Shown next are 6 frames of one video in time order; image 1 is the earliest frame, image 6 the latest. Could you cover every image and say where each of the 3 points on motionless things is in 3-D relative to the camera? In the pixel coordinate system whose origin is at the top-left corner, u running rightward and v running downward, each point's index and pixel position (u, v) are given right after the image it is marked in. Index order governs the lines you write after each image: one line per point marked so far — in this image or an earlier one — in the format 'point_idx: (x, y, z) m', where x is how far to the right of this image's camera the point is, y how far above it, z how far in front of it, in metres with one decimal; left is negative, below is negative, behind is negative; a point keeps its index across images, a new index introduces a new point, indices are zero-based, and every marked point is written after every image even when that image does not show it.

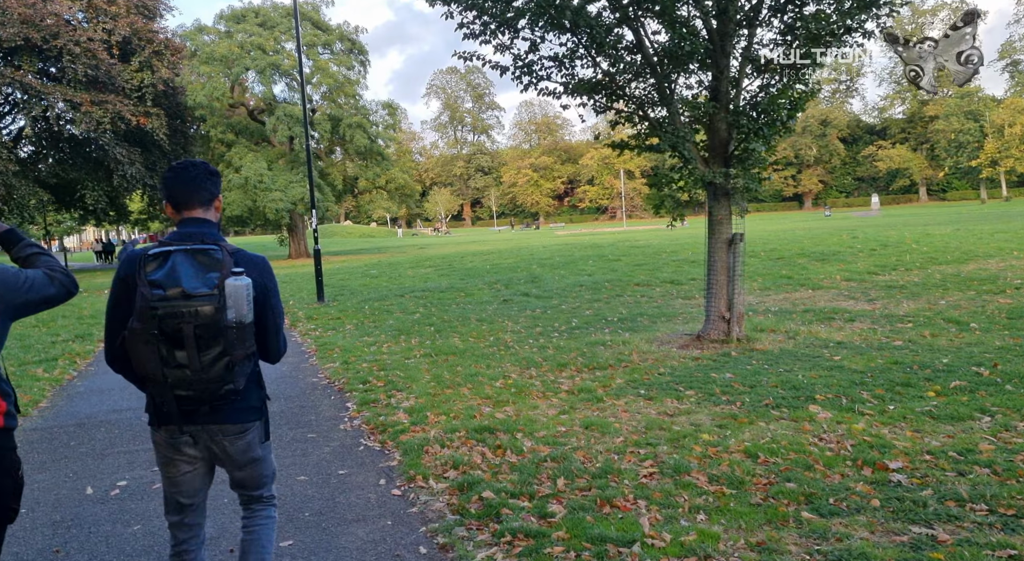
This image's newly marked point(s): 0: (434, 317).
0: (-1.4, -0.7, +14.4) m
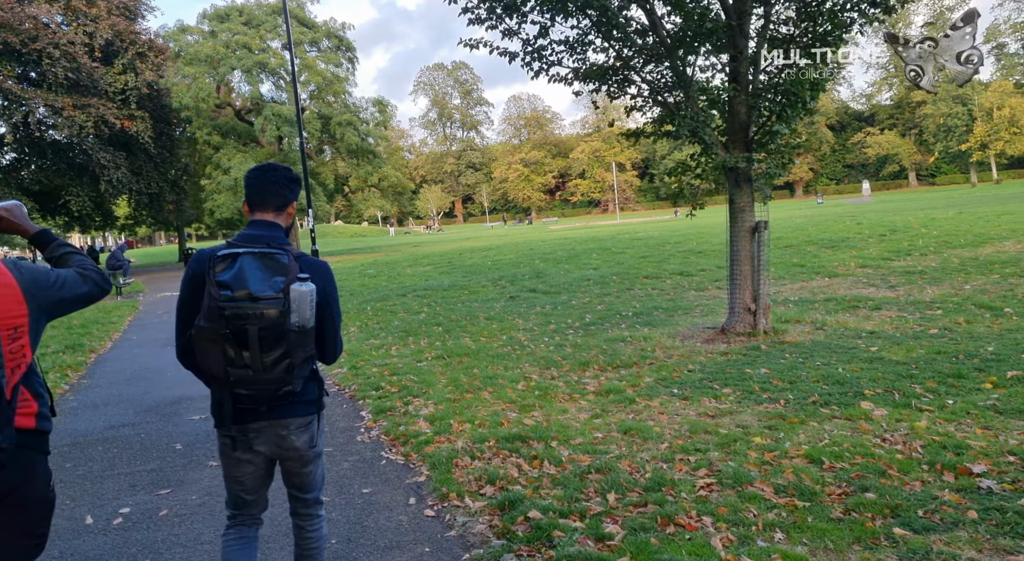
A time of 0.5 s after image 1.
0: (-1.3, -0.6, +13.9) m
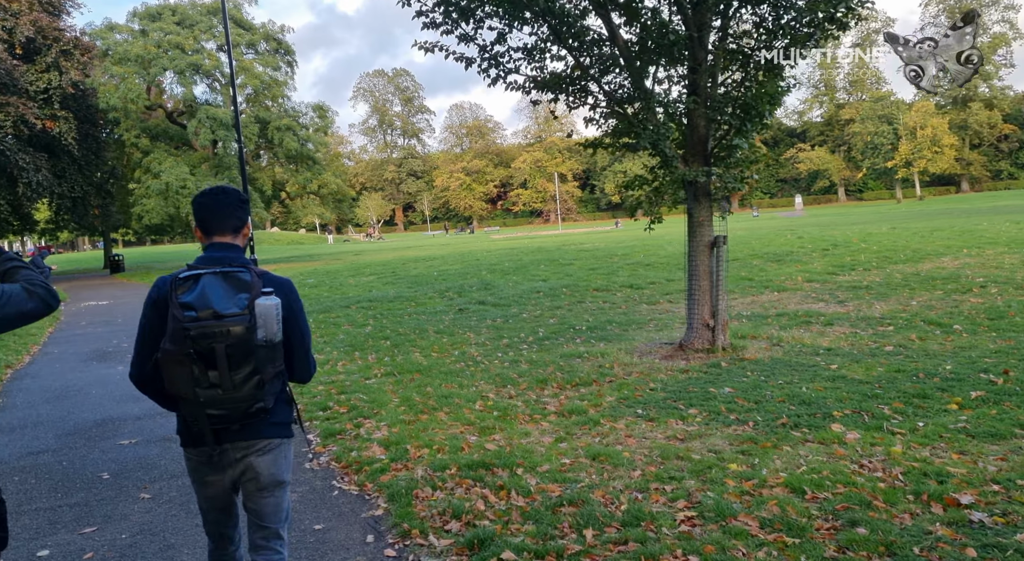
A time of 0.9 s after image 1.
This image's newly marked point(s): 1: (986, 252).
0: (-2.1, -0.8, +13.5) m
1: (+9.5, +0.6, +15.9) m
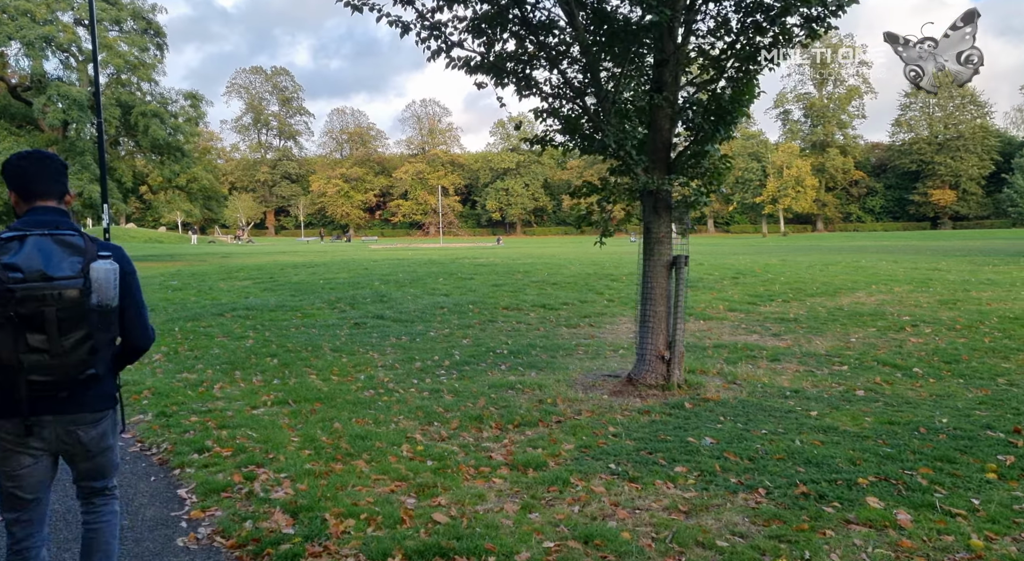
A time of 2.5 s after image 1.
0: (-3.5, -0.9, +11.6) m
1: (+7.7, -0.2, +15.8) m
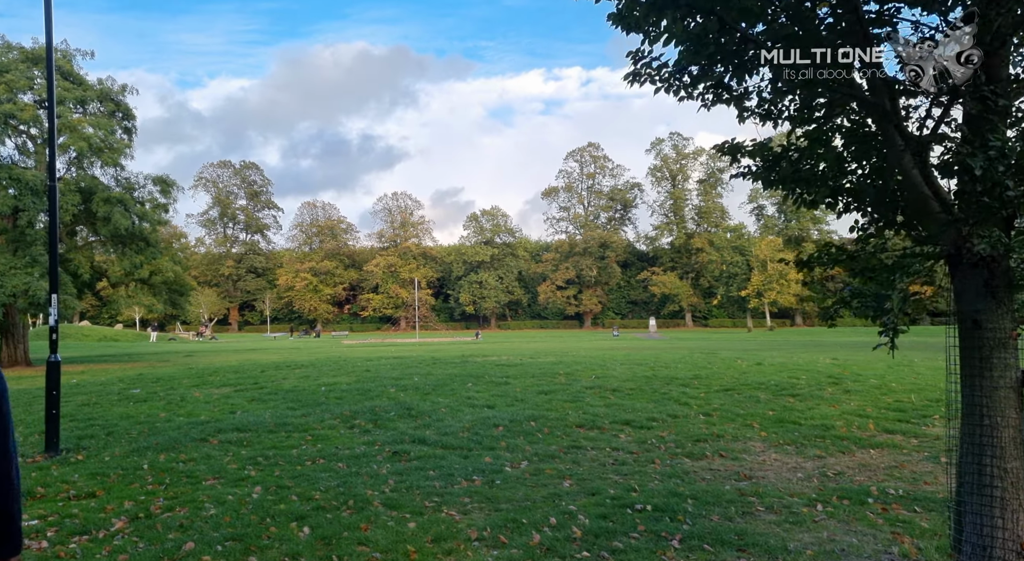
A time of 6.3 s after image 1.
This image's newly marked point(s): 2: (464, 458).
0: (-2.2, -2.1, +7.8) m
1: (+8.8, -1.9, +12.6) m
2: (-0.6, -2.2, +9.9) m
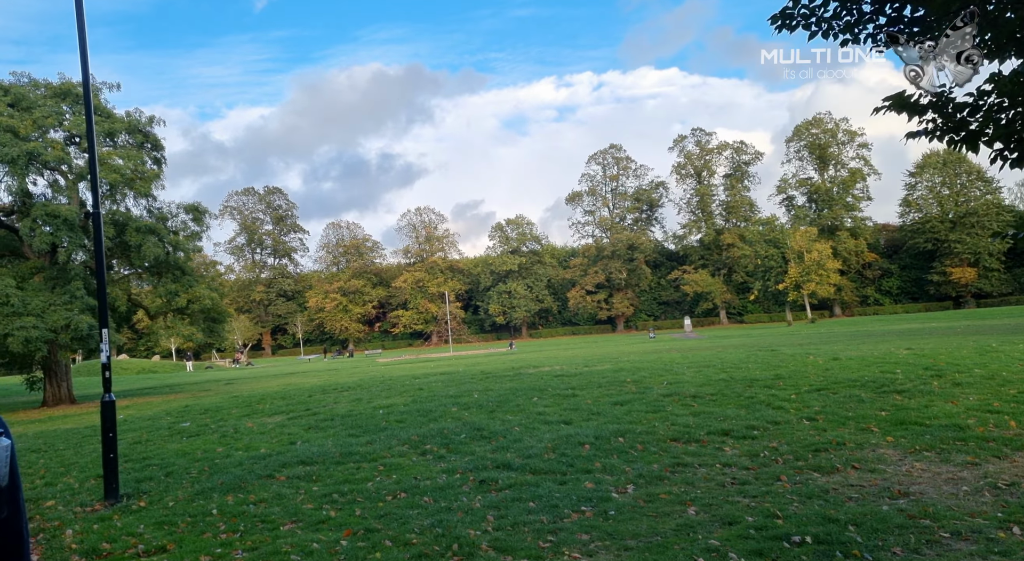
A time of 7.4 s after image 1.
0: (-1.1, -2.3, +6.8) m
1: (+10.0, -1.4, +11.3) m
2: (+0.6, -2.3, +8.9) m
